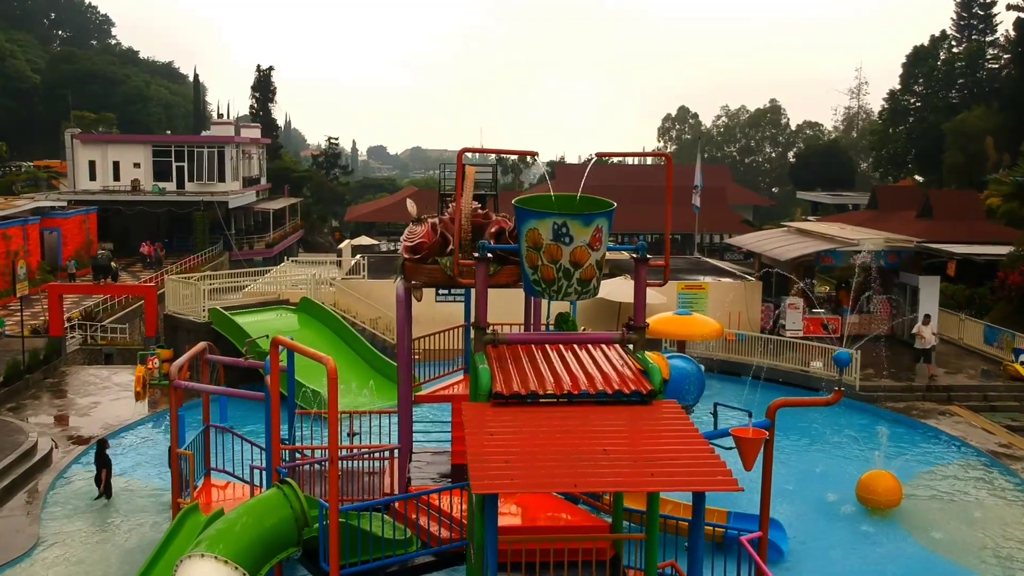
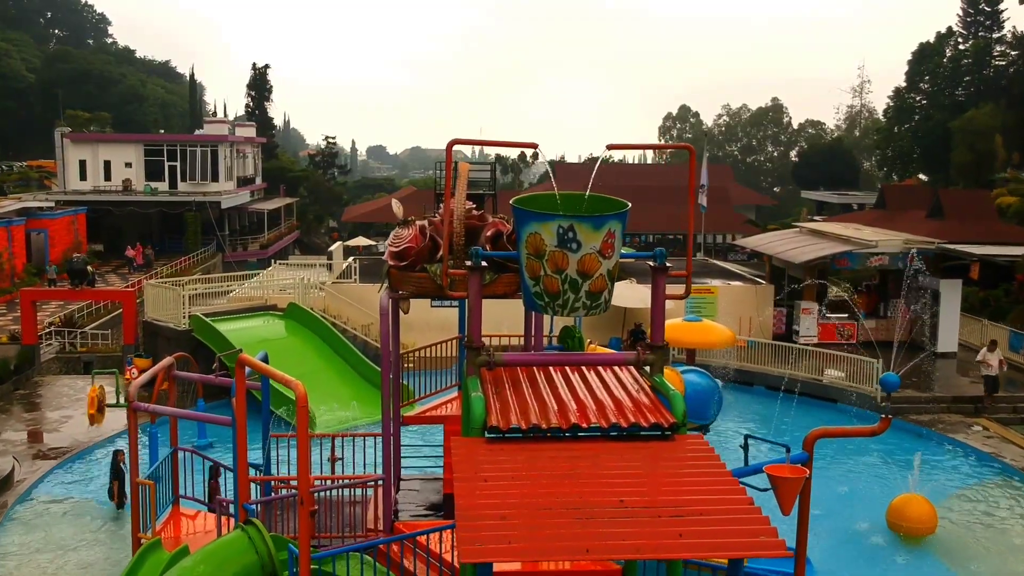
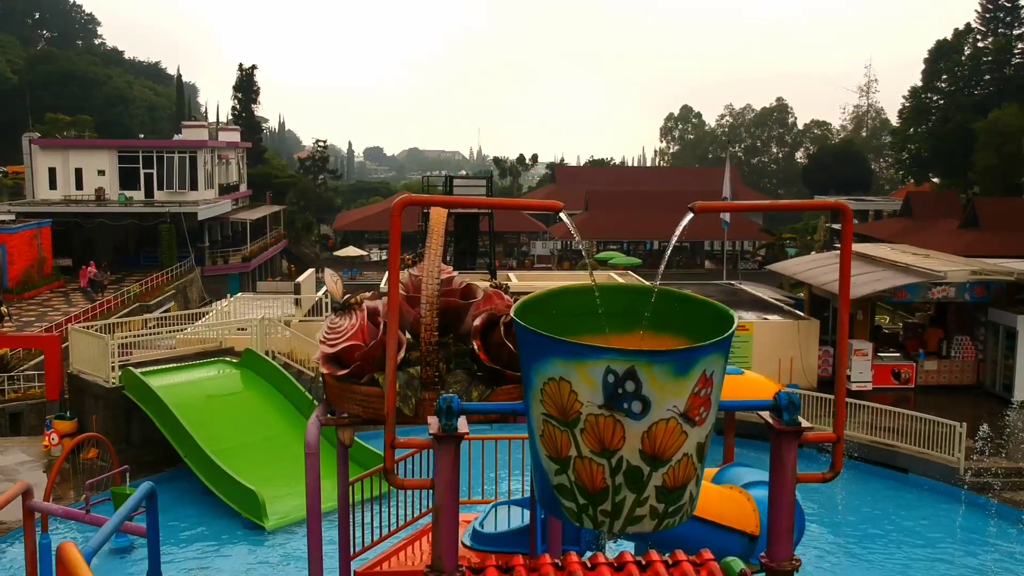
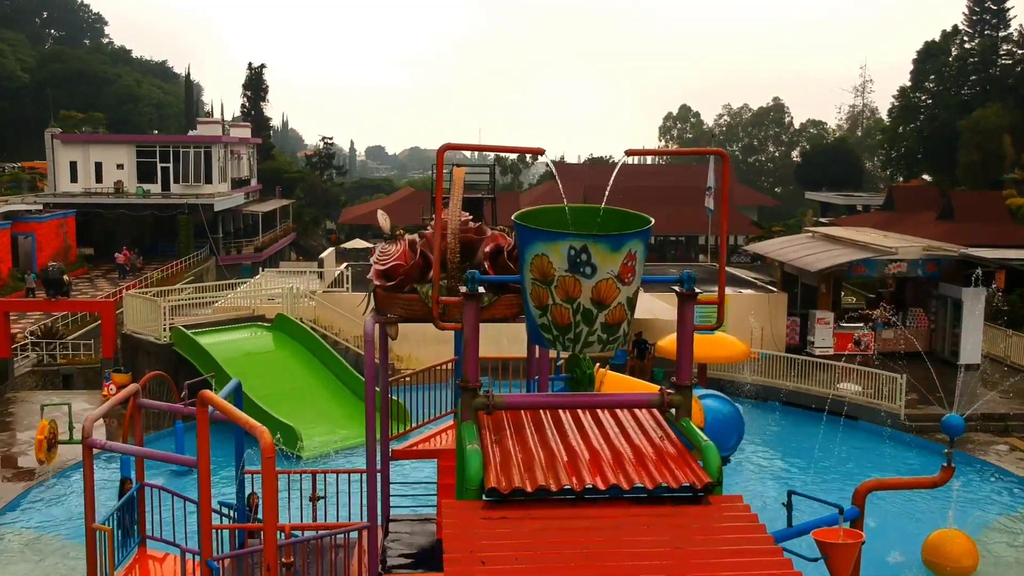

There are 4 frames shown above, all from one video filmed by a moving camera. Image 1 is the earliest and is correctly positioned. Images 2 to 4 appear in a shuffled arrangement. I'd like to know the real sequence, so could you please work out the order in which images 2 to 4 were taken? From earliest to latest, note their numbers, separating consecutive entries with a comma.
2, 4, 3
